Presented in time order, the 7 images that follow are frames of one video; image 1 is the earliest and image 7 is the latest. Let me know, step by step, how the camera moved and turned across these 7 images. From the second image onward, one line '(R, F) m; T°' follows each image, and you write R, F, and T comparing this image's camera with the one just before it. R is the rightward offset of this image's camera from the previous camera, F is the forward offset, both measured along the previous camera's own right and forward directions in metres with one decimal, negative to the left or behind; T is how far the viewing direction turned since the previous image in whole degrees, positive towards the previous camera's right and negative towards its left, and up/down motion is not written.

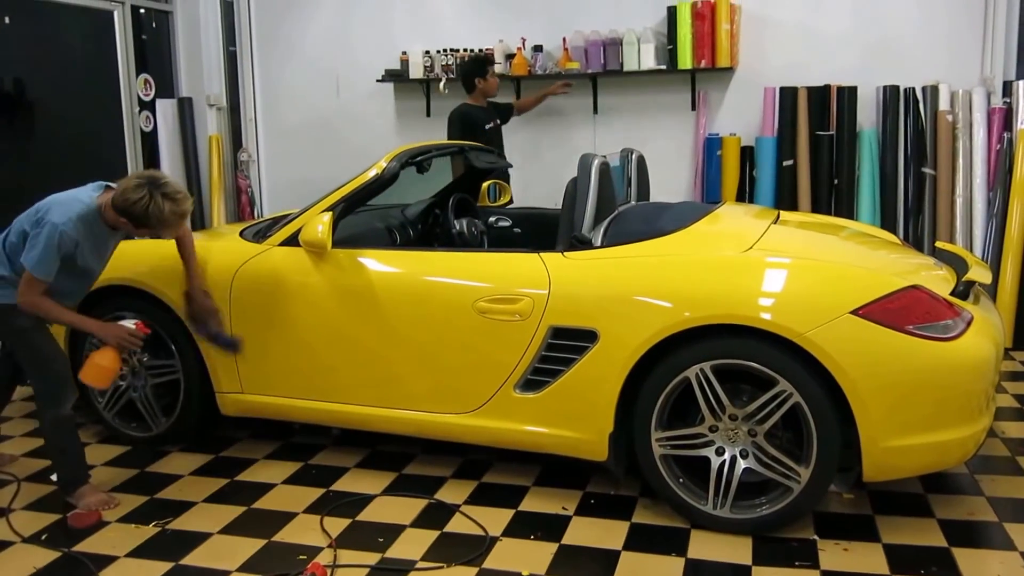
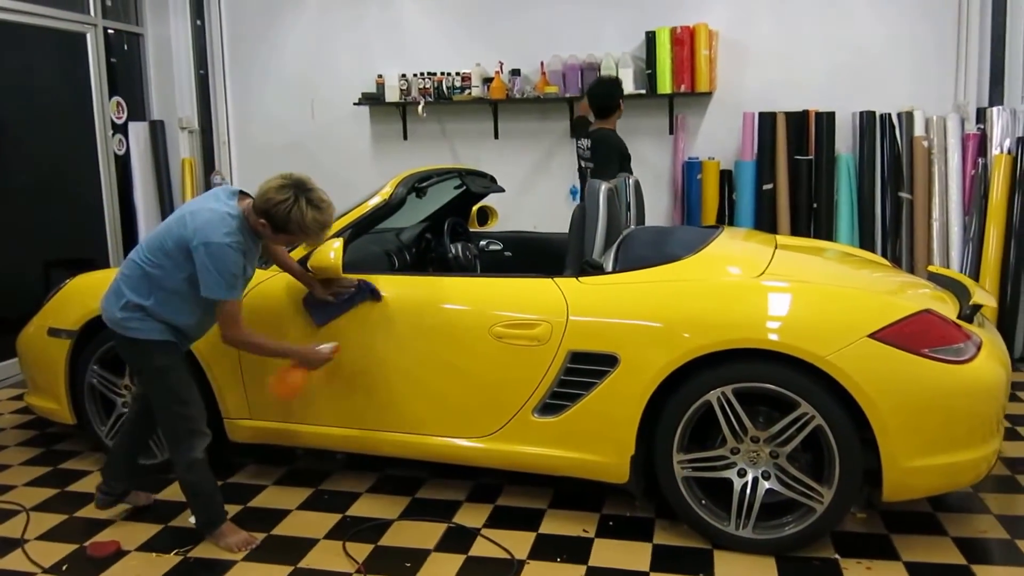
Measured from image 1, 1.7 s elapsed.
(-0.2, 0.0) m; +4°
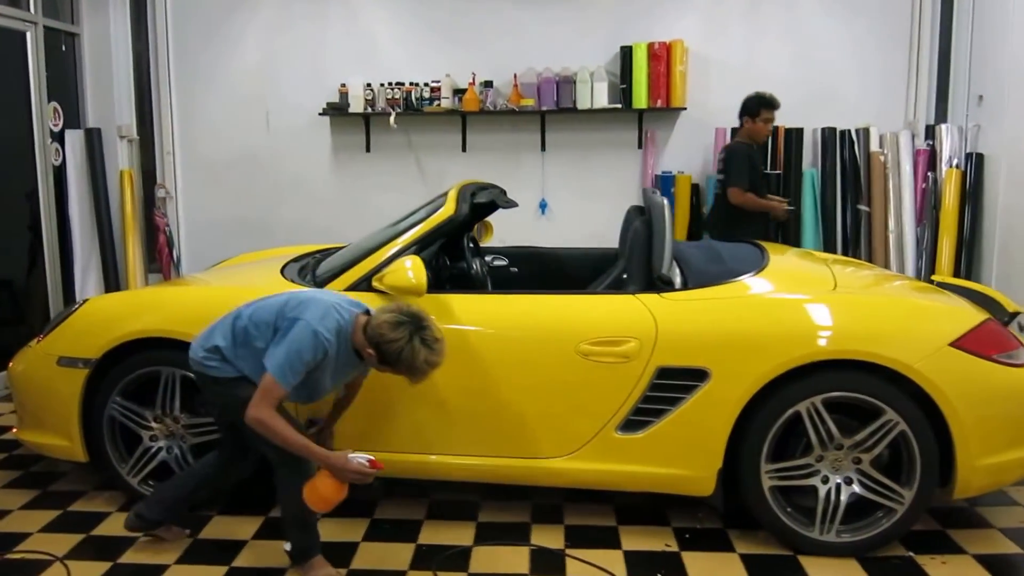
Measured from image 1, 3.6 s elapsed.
(-0.7, +0.1) m; +9°
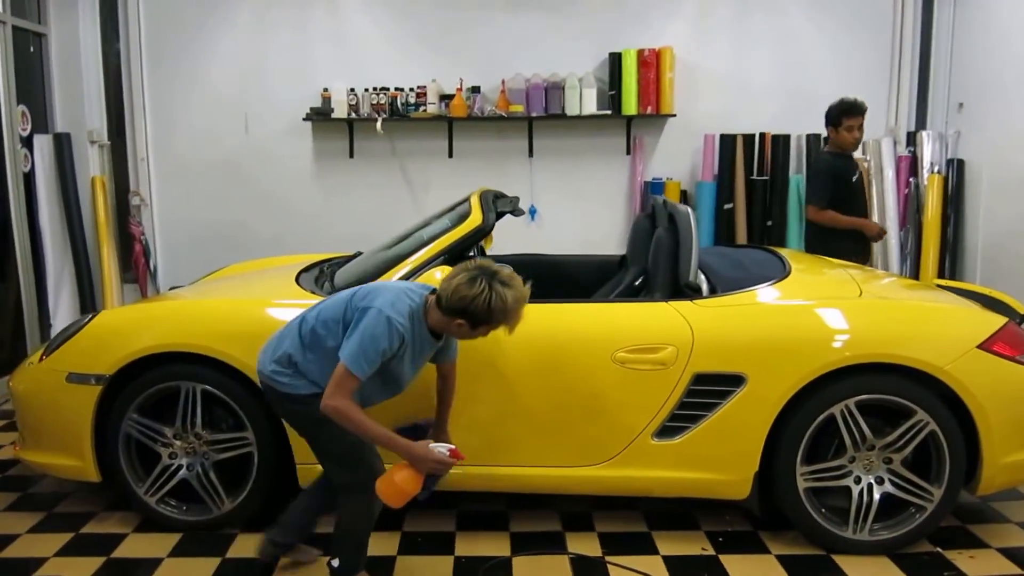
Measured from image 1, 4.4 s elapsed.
(-0.3, 0.0) m; +4°
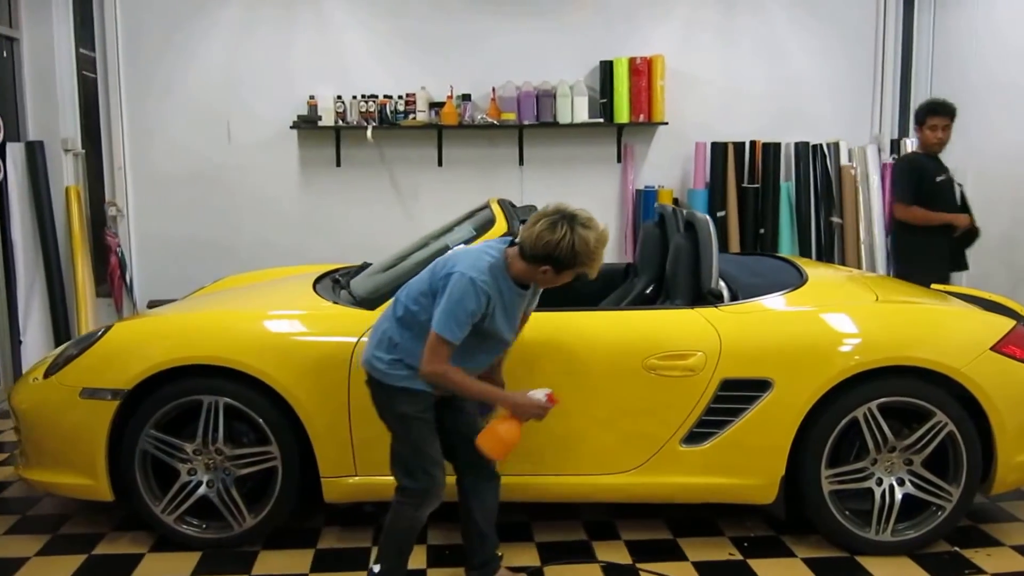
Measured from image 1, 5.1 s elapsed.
(-0.2, 0.0) m; +3°
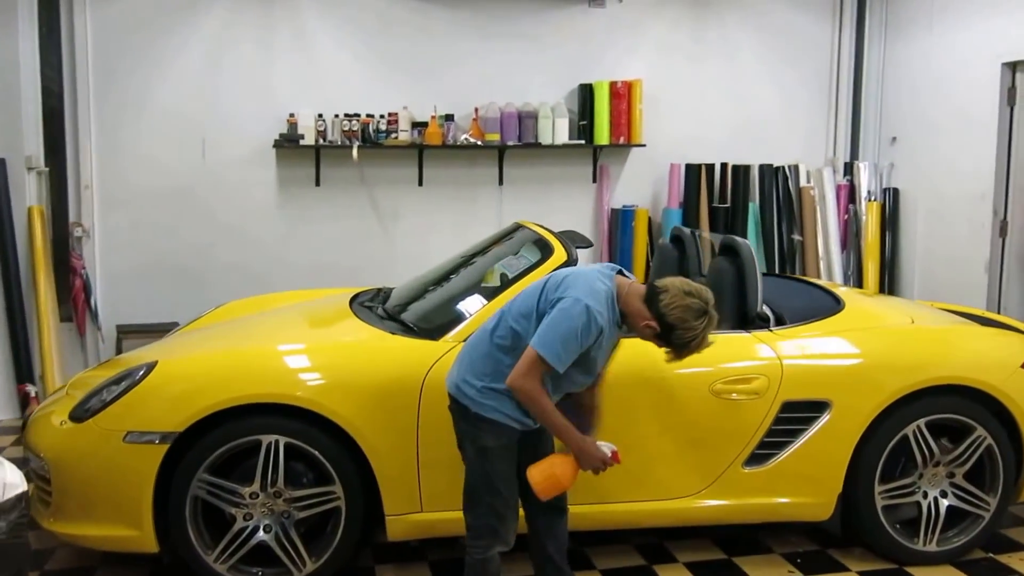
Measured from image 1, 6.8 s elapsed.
(-0.6, +0.1) m; +7°
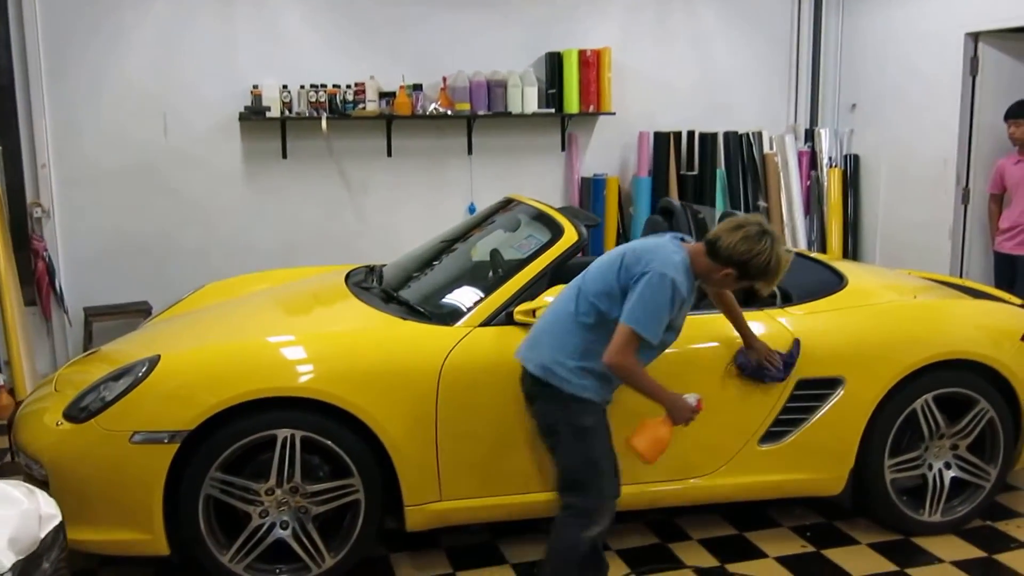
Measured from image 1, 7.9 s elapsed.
(-0.3, +0.1) m; +5°
